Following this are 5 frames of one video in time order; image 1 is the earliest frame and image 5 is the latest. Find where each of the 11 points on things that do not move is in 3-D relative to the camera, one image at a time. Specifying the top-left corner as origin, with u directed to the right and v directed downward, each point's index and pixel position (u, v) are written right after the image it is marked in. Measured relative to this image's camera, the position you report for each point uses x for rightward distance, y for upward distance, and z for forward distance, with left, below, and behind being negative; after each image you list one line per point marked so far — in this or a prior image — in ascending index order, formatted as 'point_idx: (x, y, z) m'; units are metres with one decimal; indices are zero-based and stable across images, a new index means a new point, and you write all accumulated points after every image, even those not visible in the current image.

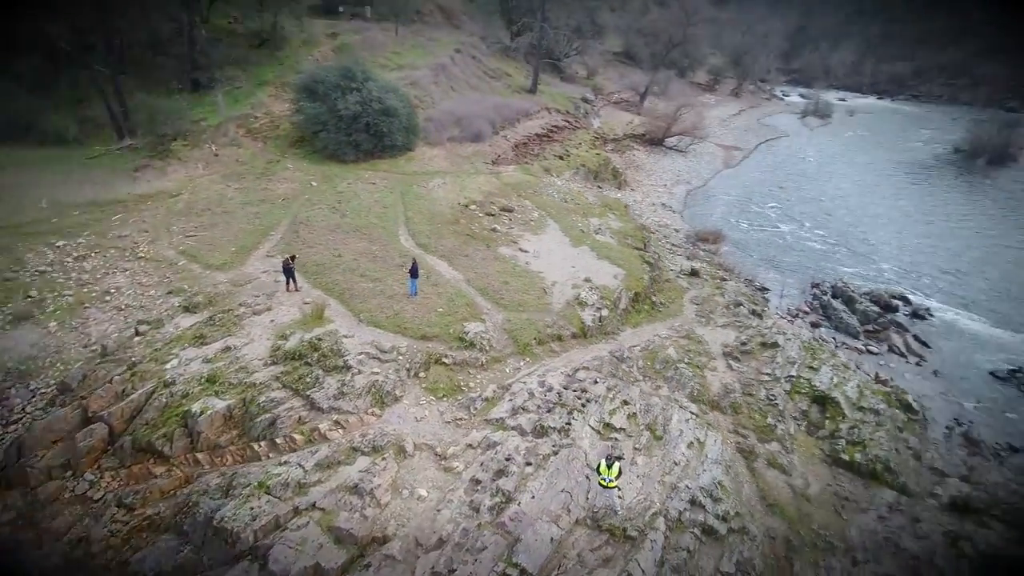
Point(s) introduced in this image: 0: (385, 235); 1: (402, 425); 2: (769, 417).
0: (-2.9, +1.2, +12.9) m
1: (-1.5, -1.9, +7.9) m
2: (+4.1, -2.0, +9.1) m
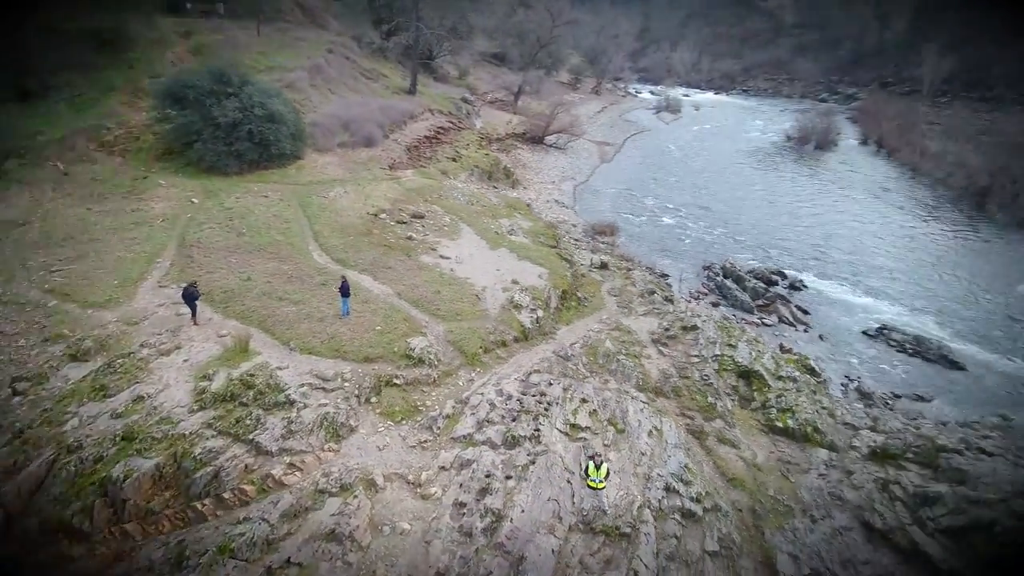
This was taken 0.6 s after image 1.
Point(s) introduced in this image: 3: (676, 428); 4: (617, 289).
0: (-4.5, +0.8, +12.0) m
1: (-1.9, -2.2, +7.4) m
2: (+3.3, -1.8, +9.7) m
3: (+2.5, -2.1, +8.7) m
4: (+2.6, 0.0, +14.4) m
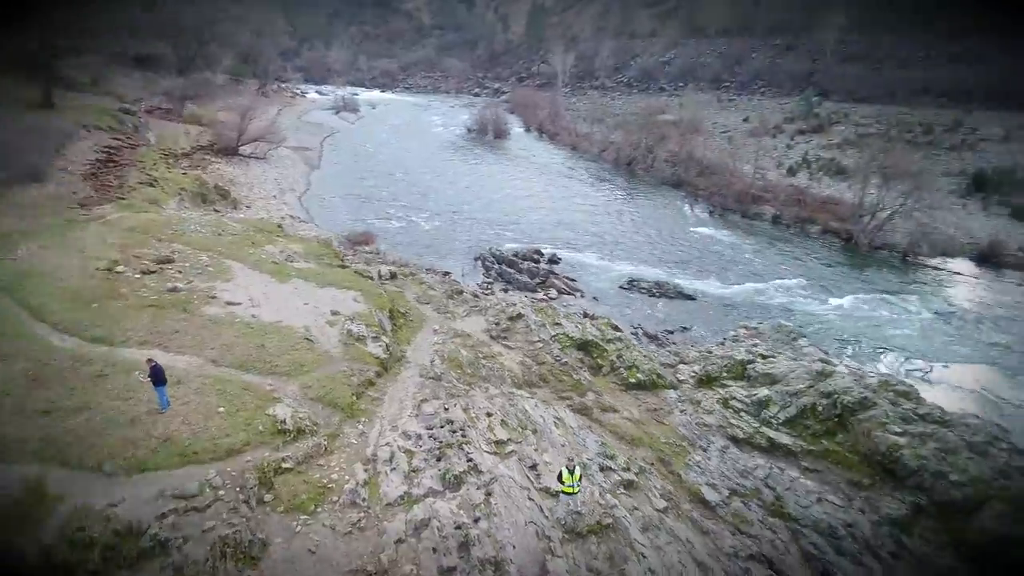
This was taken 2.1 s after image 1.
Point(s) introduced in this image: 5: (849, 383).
0: (-7.2, -0.8, +8.4) m
1: (-2.1, -2.9, +5.9) m
2: (+1.1, -1.6, +10.5) m
3: (+0.9, -2.0, +9.2) m
4: (-2.2, -0.2, +14.1) m
5: (+5.4, -1.5, +9.2) m
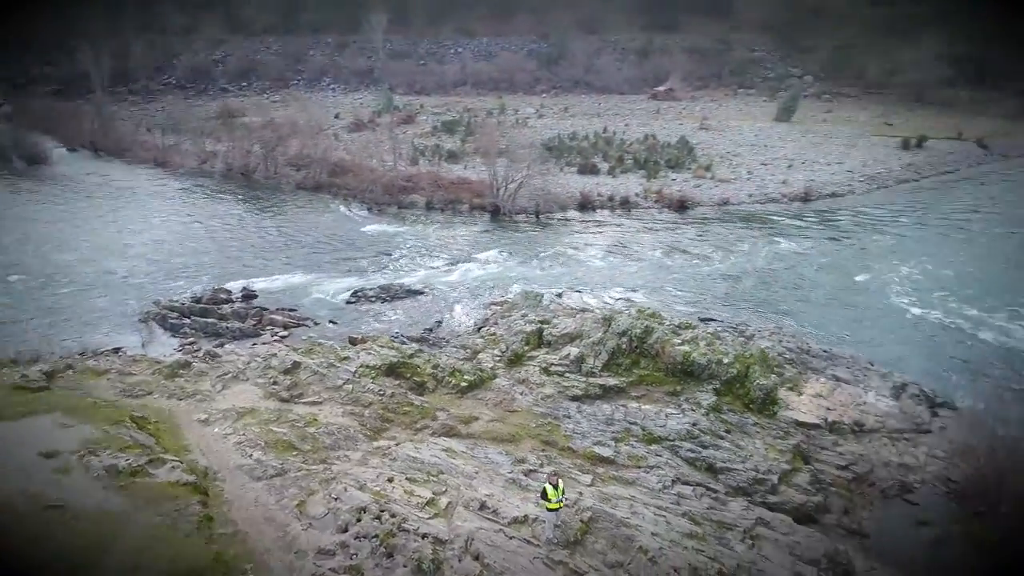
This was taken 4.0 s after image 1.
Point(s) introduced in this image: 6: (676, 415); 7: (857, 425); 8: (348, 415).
0: (-6.9, -3.1, +2.8) m
1: (-1.0, -3.6, +4.1) m
2: (-1.8, -1.9, +9.6) m
3: (-1.0, -2.3, +8.5) m
4: (-6.8, -1.8, +10.3) m
5: (+2.2, -0.6, +11.2) m
6: (+2.7, -2.1, +9.4) m
7: (+5.7, -2.3, +9.4) m
8: (-2.6, -2.0, +9.1) m
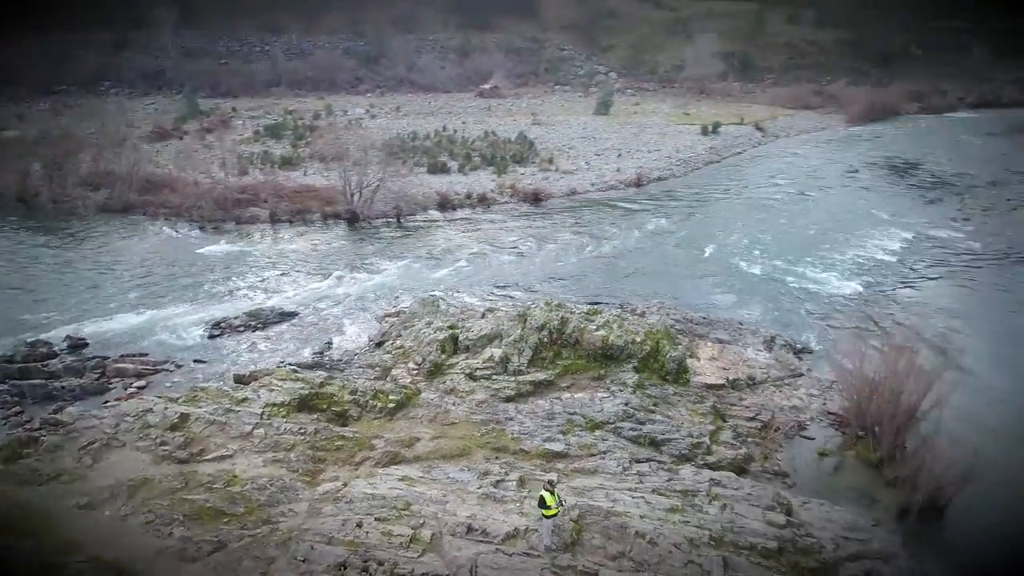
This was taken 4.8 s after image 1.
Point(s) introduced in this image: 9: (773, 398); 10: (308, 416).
0: (-5.5, -4.0, +0.8) m
1: (-0.2, -3.7, +3.7) m
2: (-2.7, -2.2, +8.7) m
3: (-1.6, -2.5, +7.9) m
4: (-7.7, -2.7, +7.9) m
5: (+0.5, -0.5, +11.3) m
6: (+1.6, -1.9, +9.7) m
7: (+4.5, -1.7, +10.6) m
8: (-3.3, -2.4, +8.0) m
9: (+4.3, -1.8, +9.3) m
10: (-3.3, -2.0, +9.2) m
